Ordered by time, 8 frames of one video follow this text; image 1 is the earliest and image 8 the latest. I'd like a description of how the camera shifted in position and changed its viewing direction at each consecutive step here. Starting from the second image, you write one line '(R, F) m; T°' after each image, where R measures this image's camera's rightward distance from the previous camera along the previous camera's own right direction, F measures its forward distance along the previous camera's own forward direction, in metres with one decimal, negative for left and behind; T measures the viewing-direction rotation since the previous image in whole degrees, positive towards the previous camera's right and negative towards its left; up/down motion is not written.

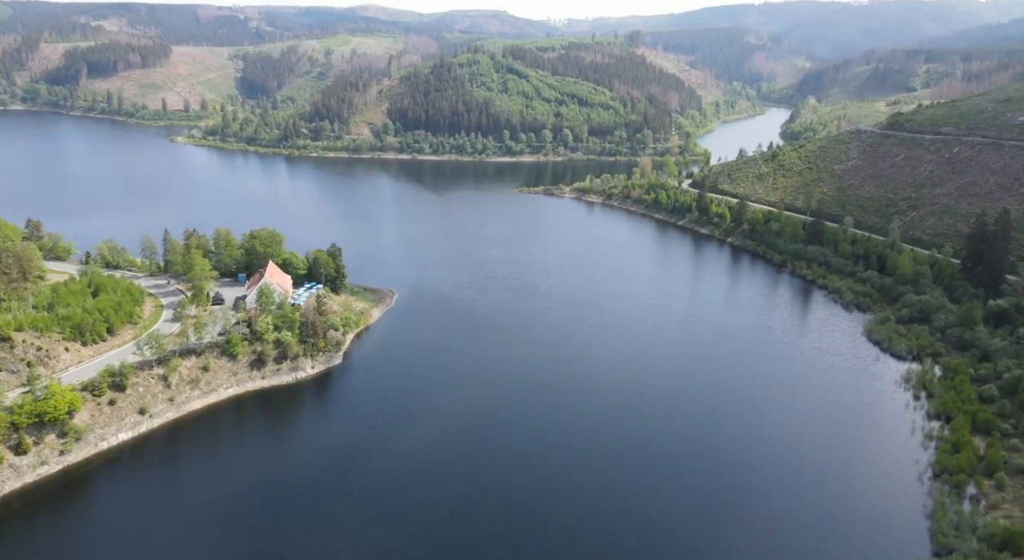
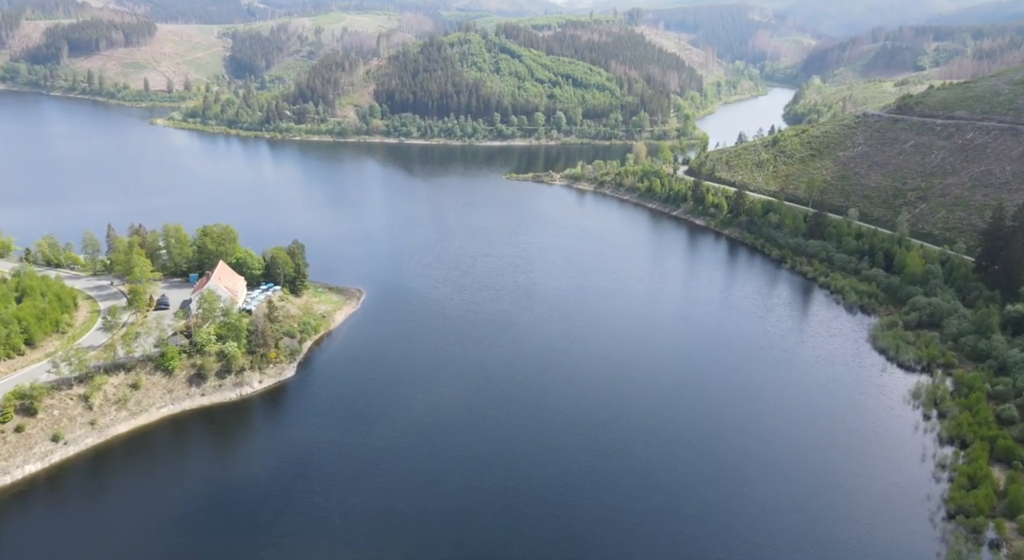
(+1.9, +4.2) m; 0°
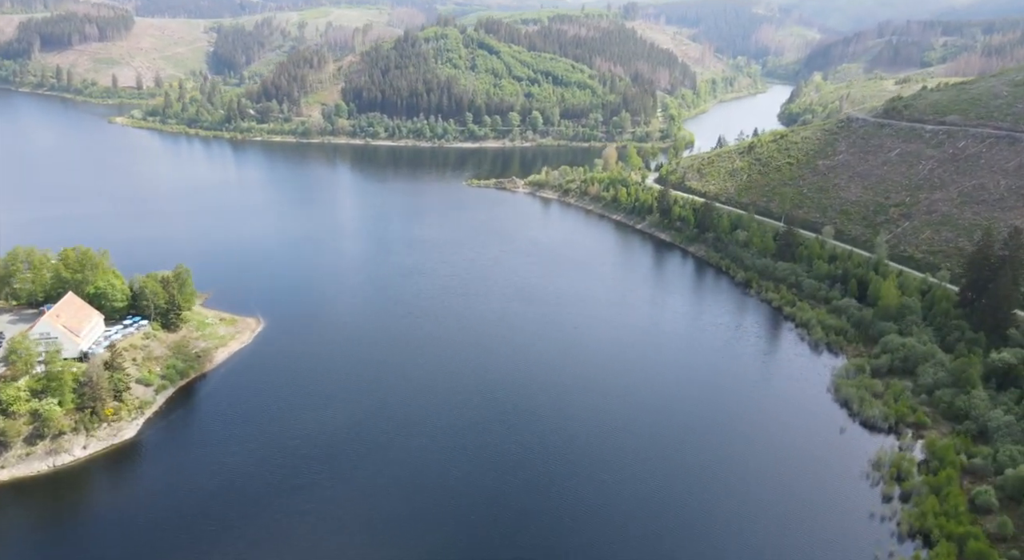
(+6.3, +6.6) m; -1°
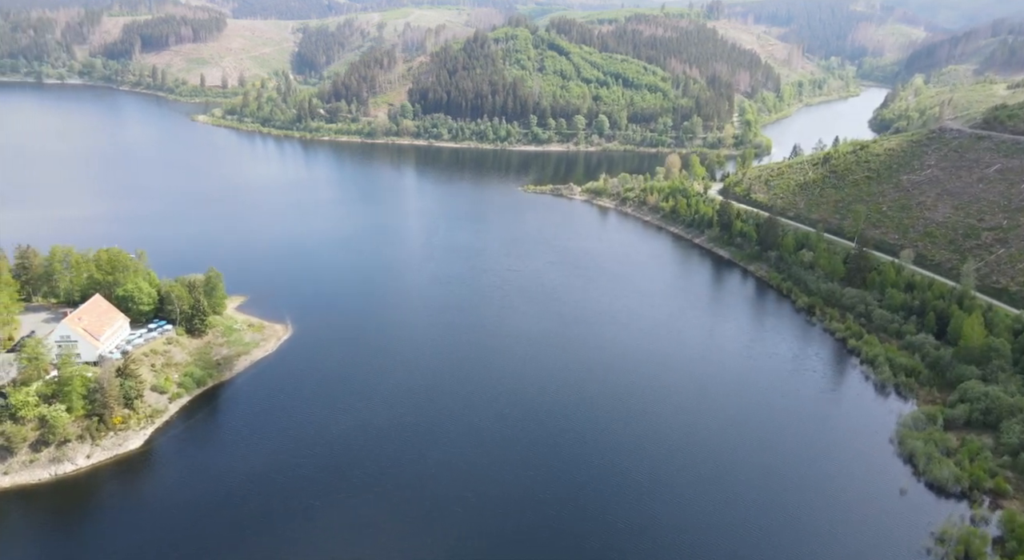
(+2.7, +2.8) m; -6°
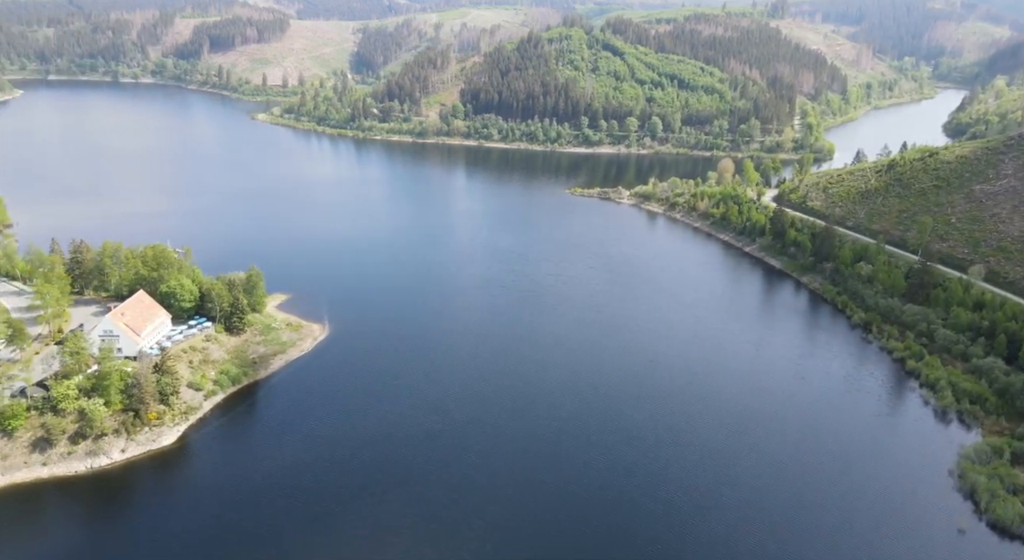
(+0.9, +1.0) m; -4°
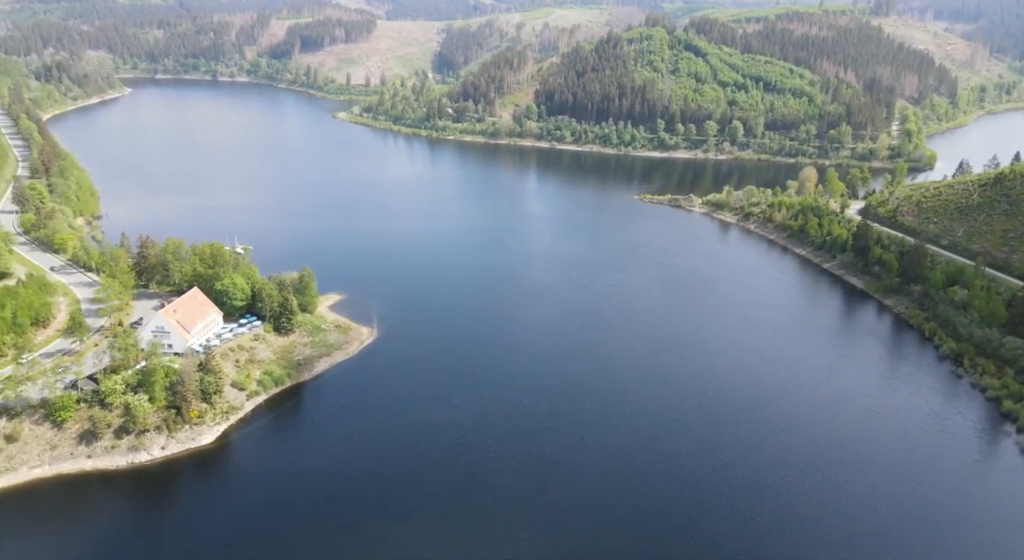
(+1.6, +1.7) m; -7°
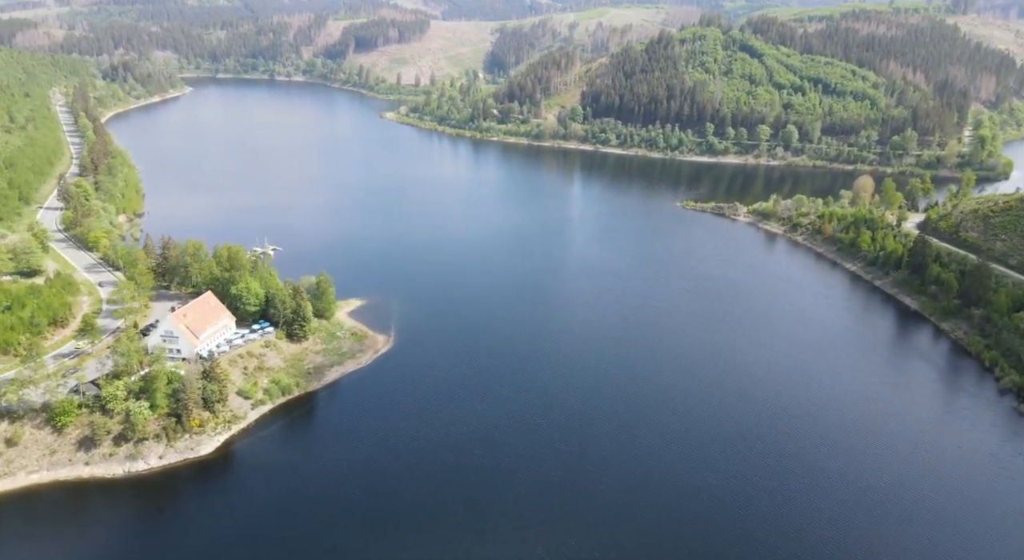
(+2.0, +2.0) m; -4°
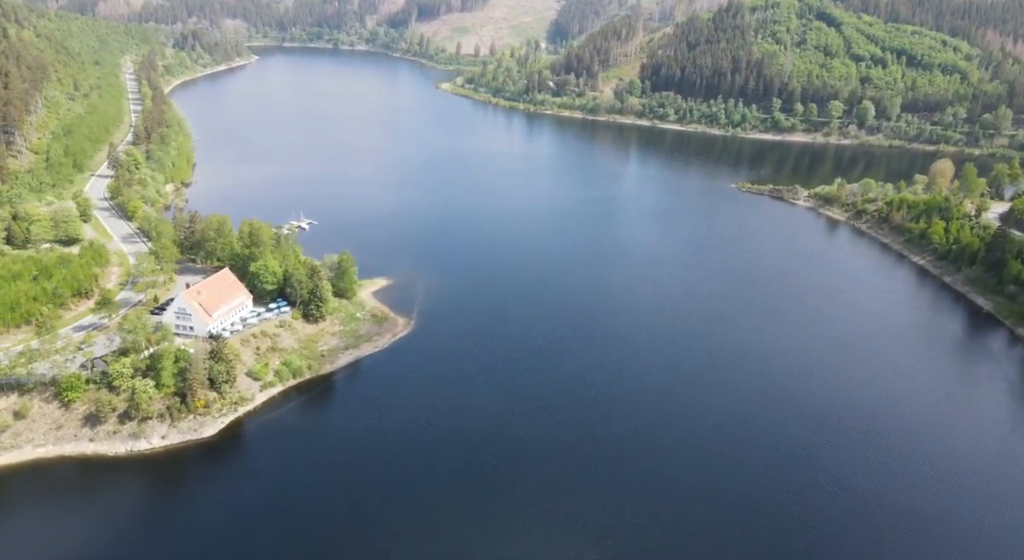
(+2.2, +2.4) m; -5°
